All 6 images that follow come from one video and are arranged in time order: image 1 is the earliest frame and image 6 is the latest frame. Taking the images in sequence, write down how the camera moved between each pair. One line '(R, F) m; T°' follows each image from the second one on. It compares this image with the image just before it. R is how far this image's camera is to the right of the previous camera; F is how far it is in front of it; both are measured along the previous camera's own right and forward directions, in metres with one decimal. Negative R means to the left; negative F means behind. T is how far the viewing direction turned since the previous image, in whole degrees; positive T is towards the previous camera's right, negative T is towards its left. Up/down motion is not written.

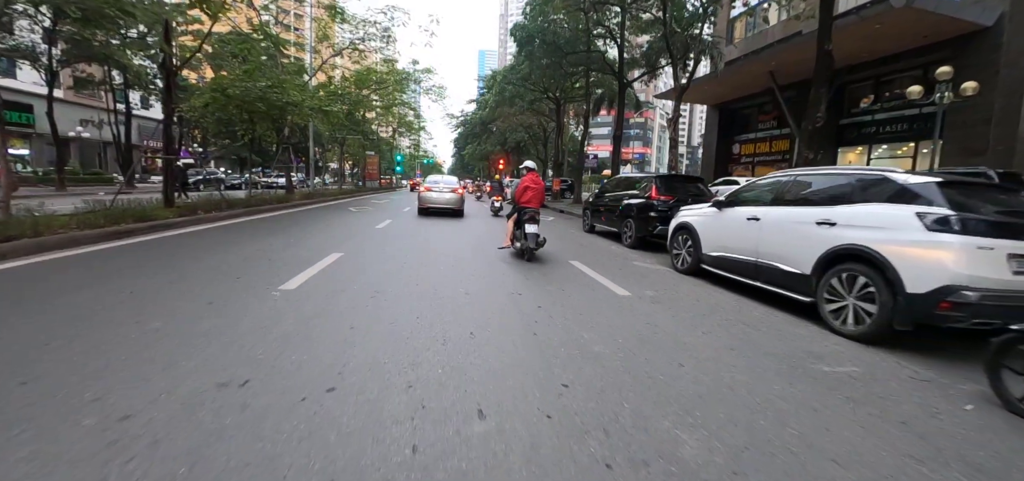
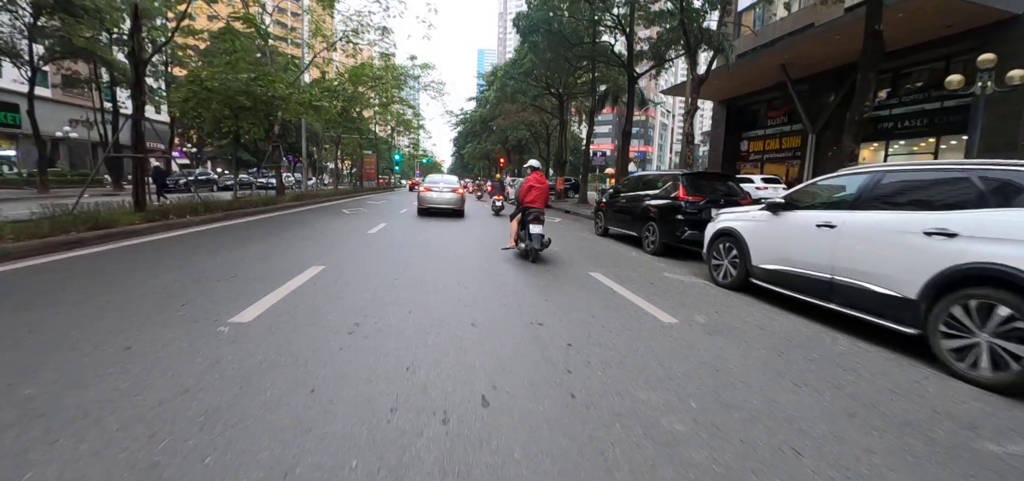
(-0.2, +1.1) m; 0°
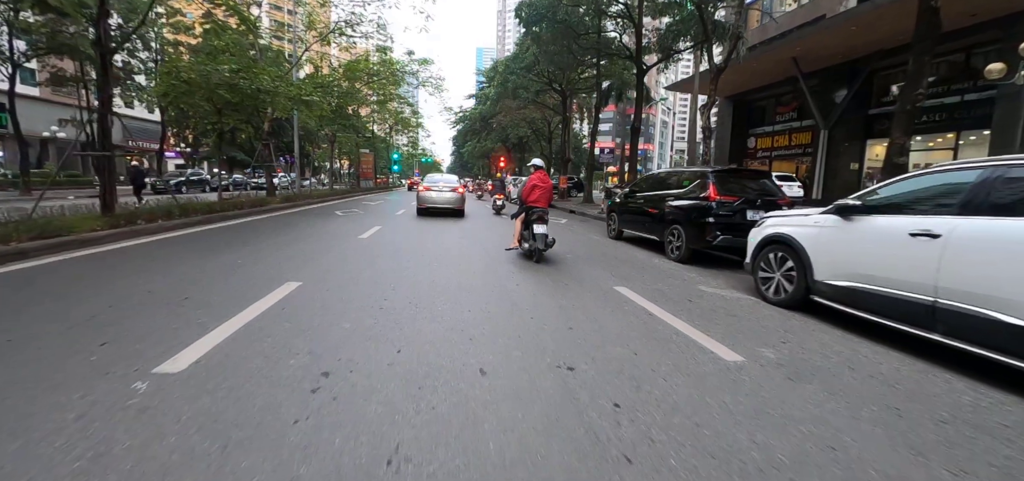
(-0.2, +1.0) m; 0°
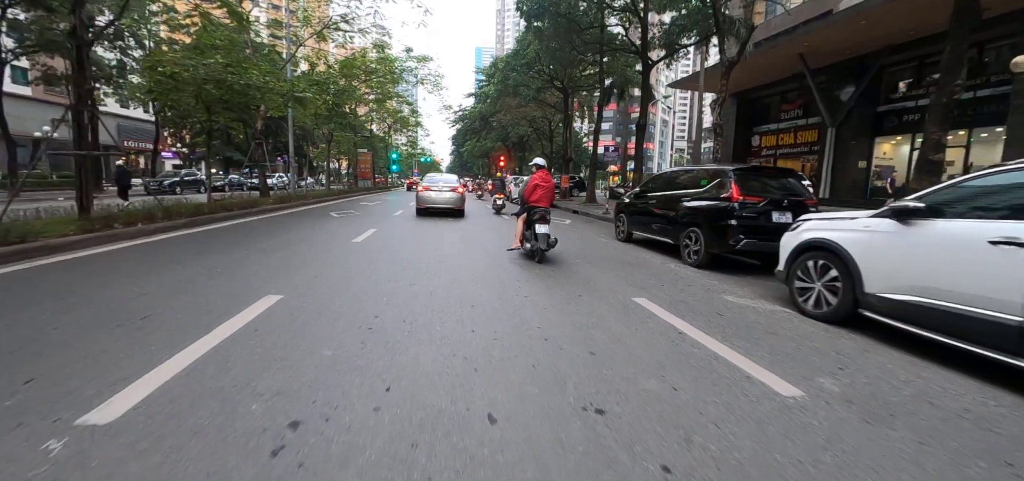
(-0.1, +0.6) m; 0°
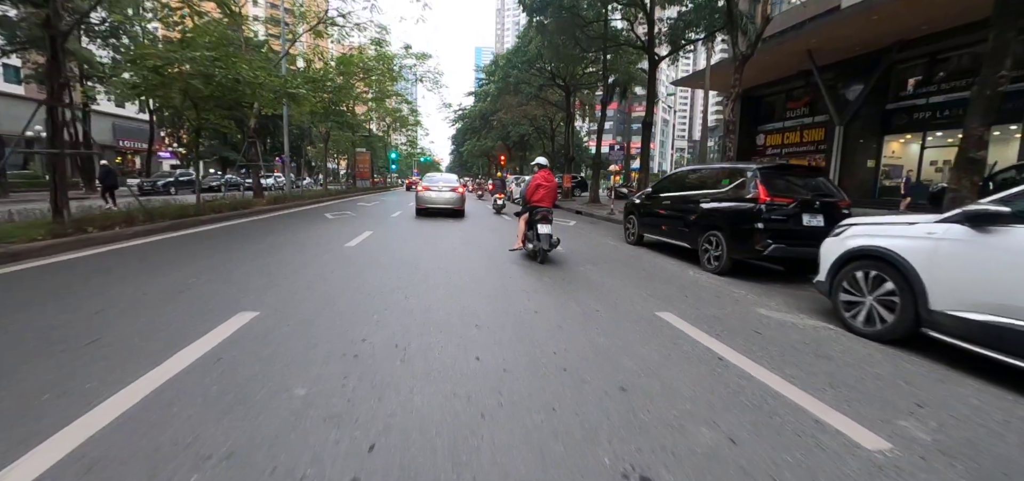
(-0.1, +0.6) m; 0°
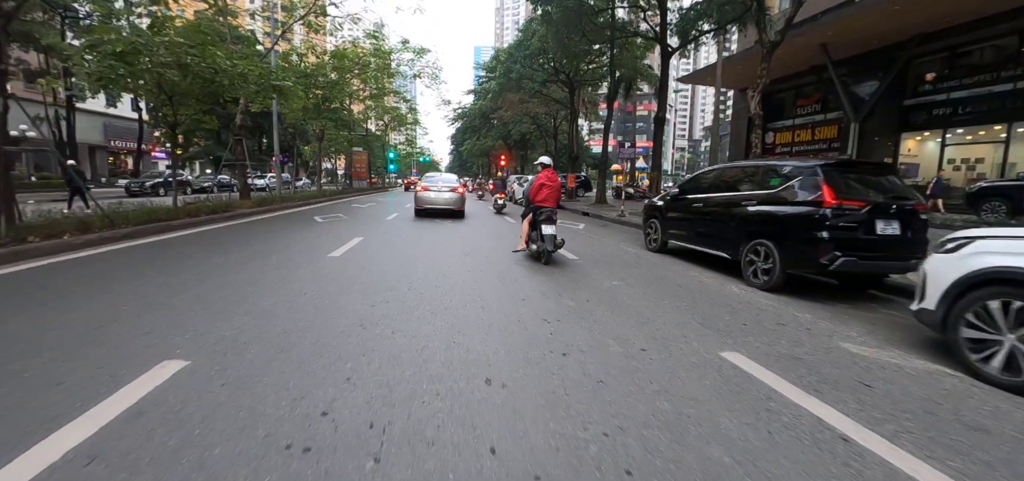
(-0.2, +1.0) m; 0°
